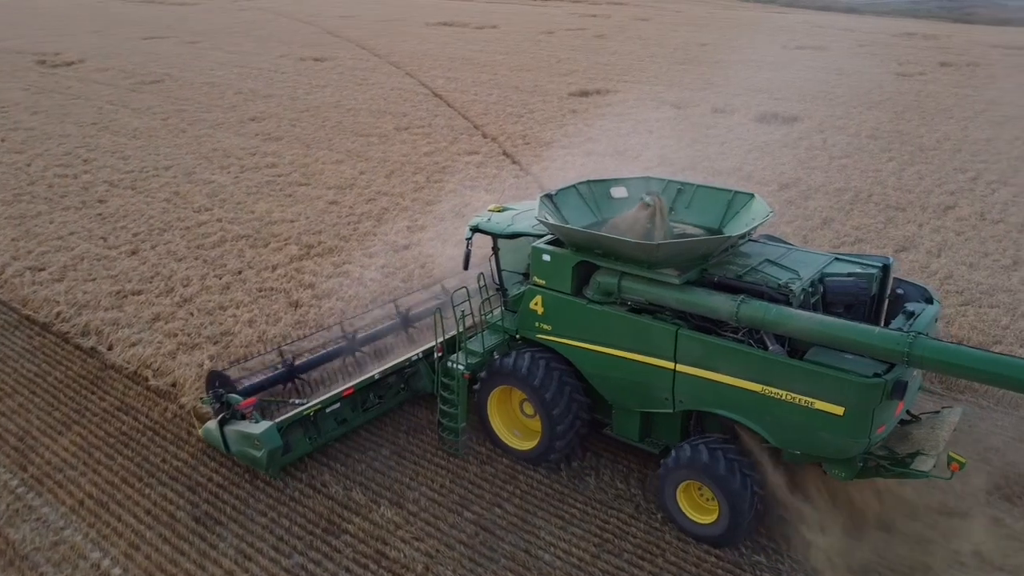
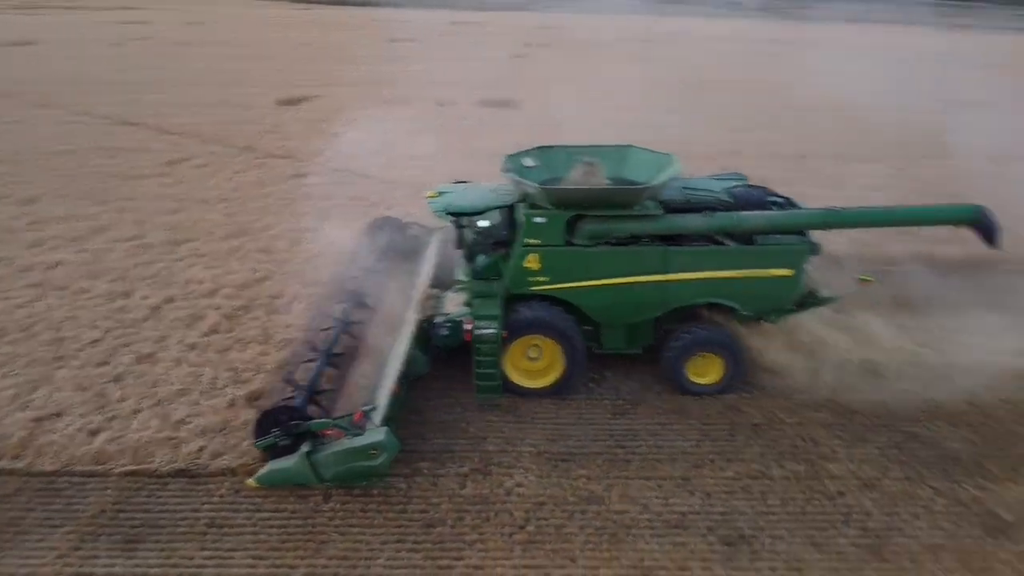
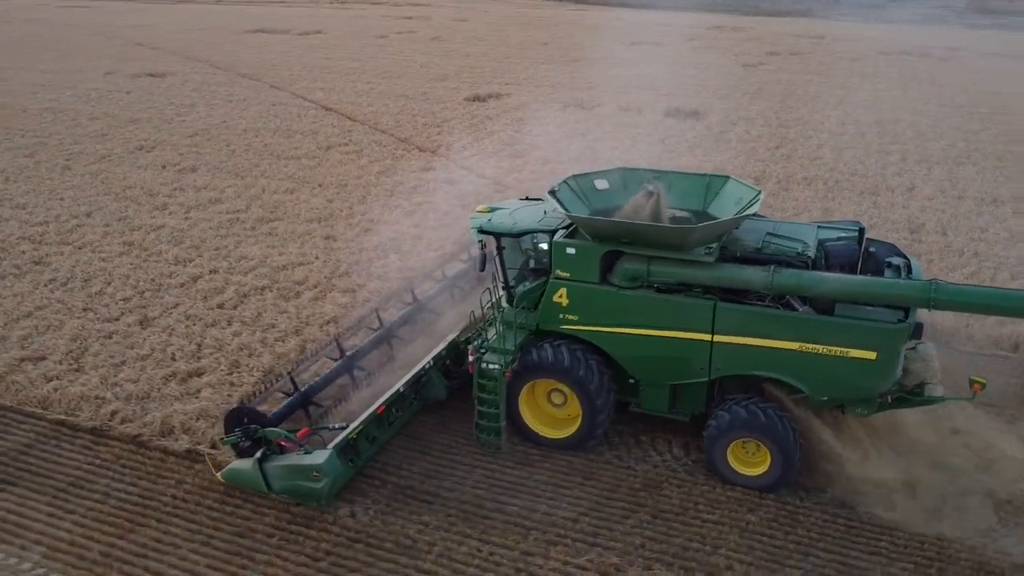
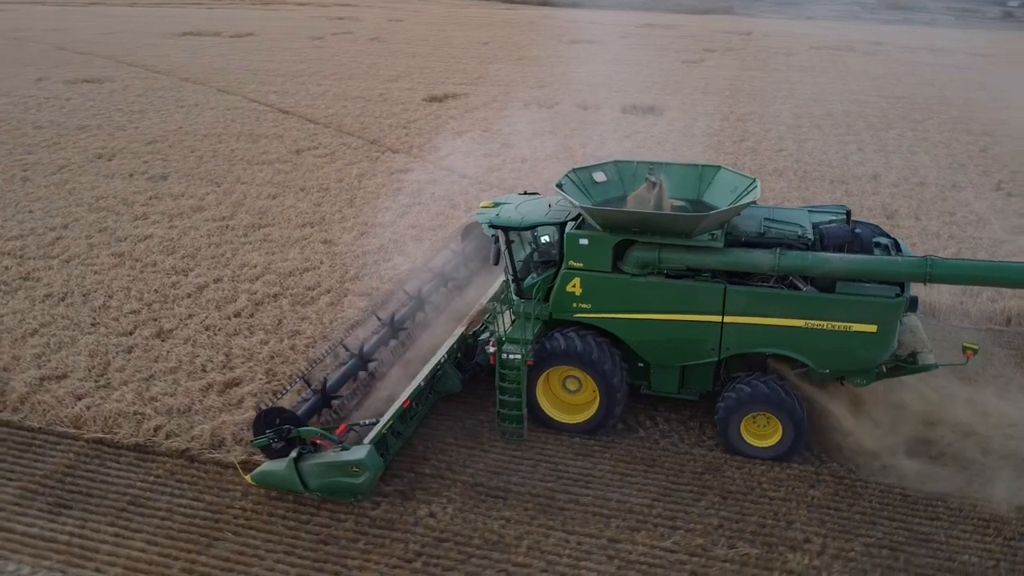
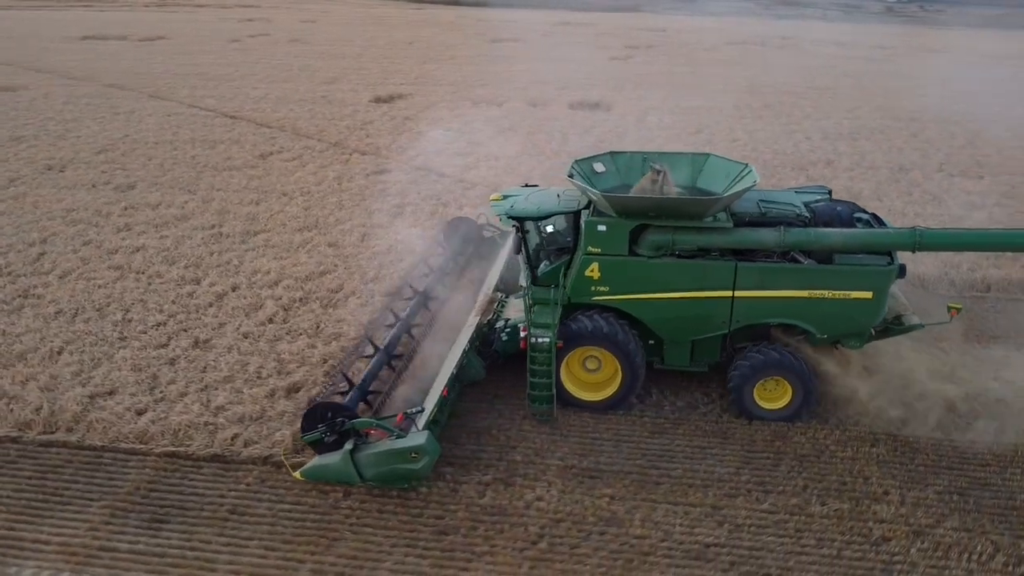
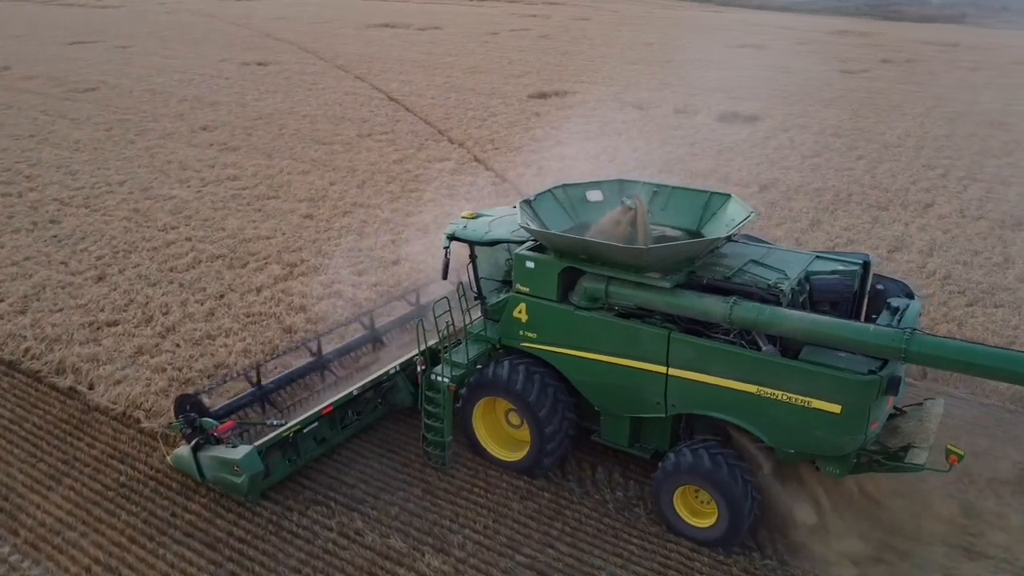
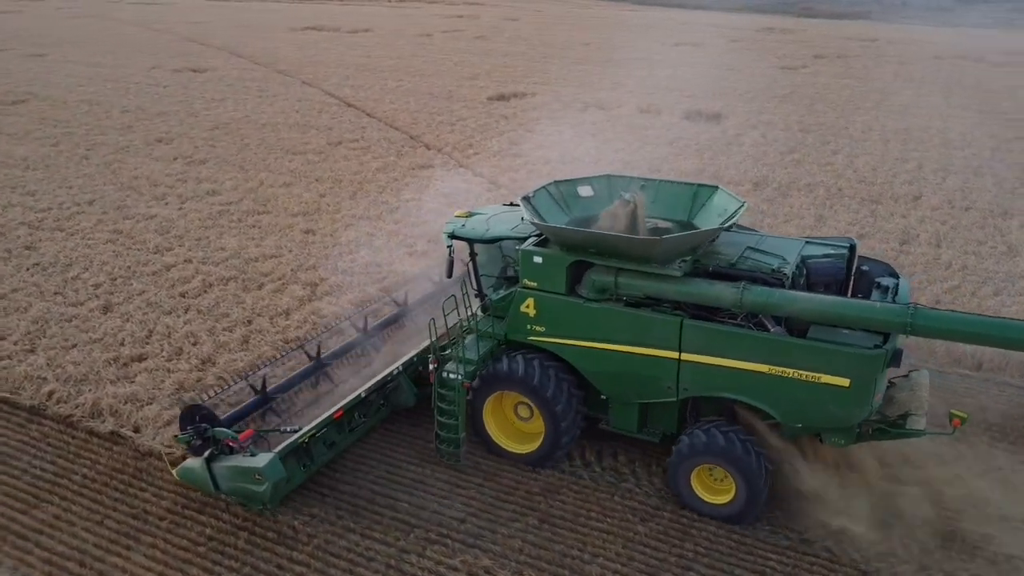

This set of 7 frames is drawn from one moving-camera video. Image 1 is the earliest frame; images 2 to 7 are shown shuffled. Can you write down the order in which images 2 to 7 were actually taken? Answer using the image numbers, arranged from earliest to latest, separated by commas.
6, 7, 3, 4, 5, 2
